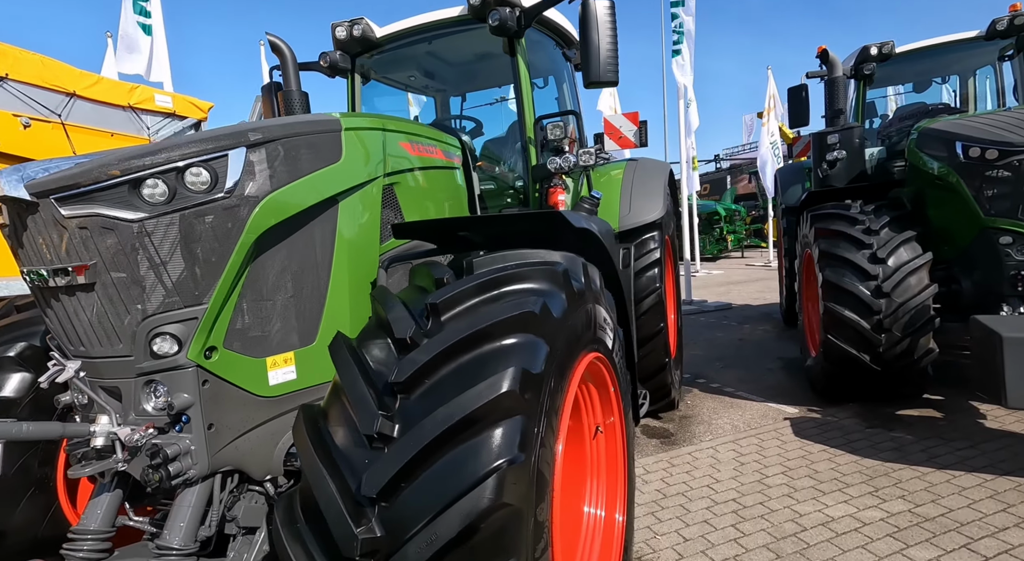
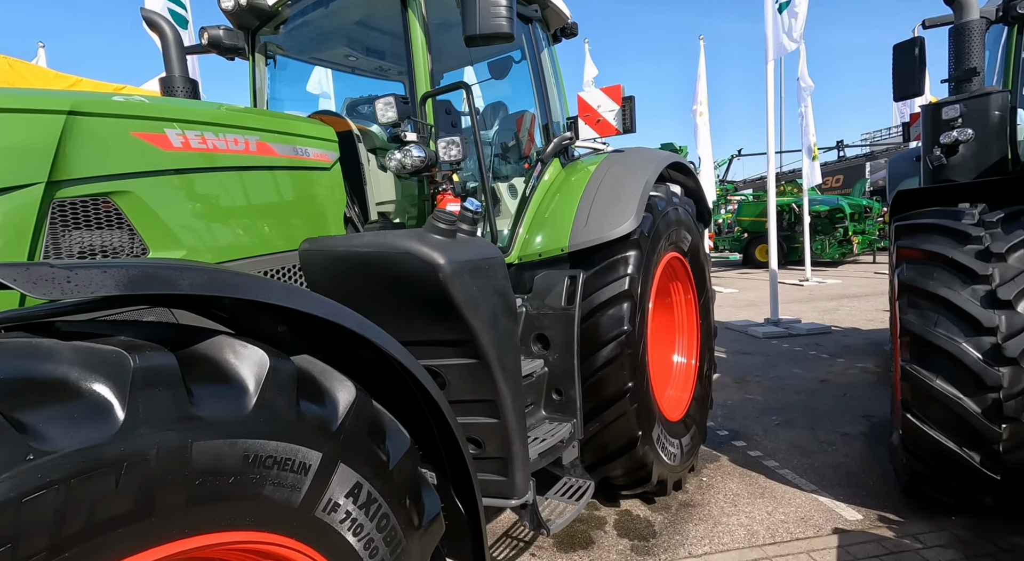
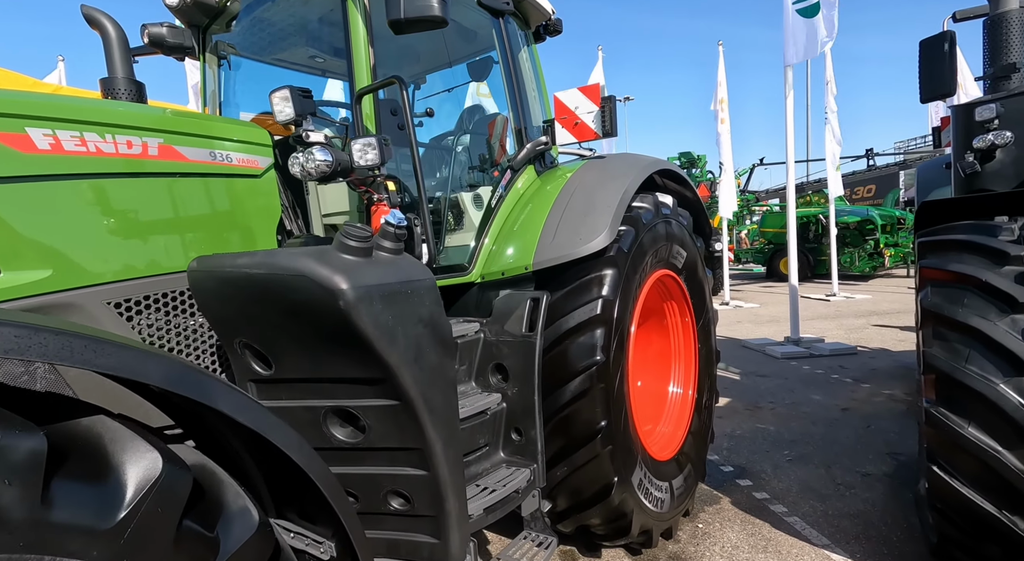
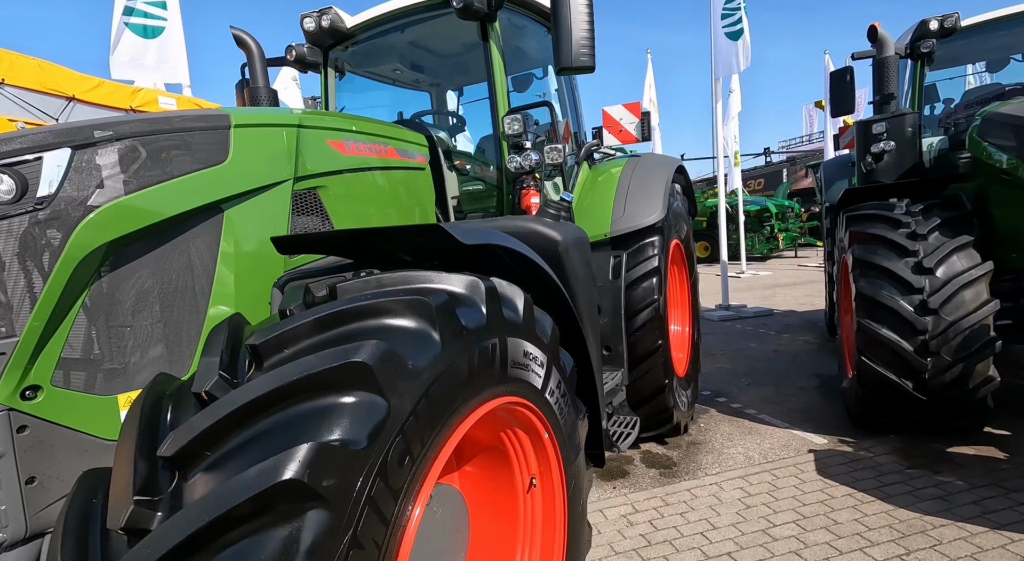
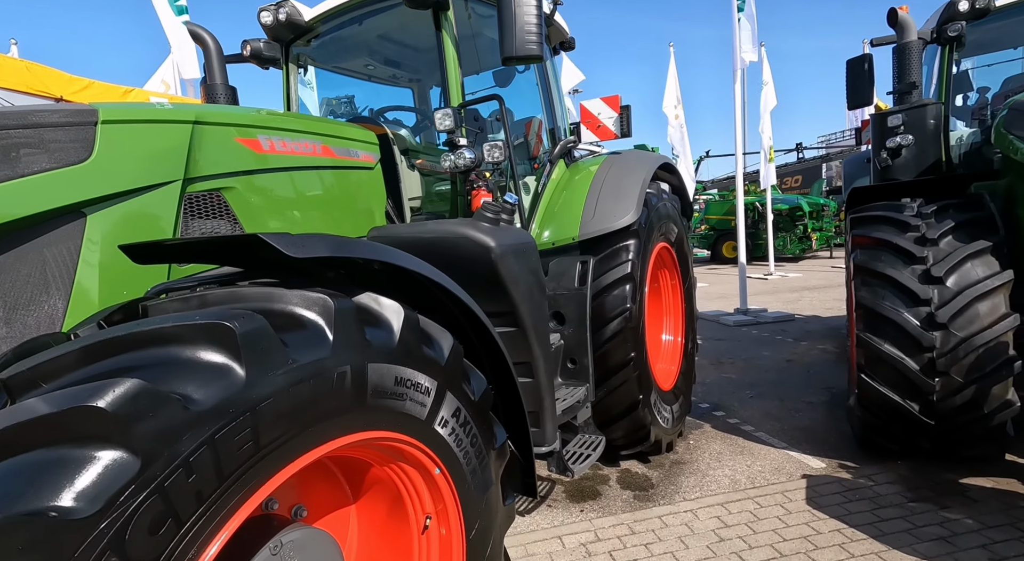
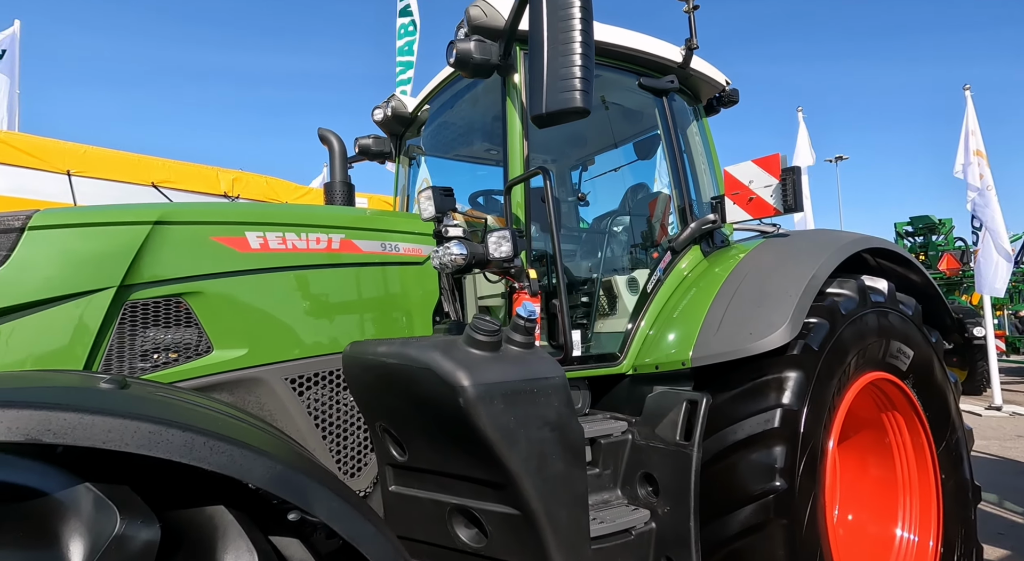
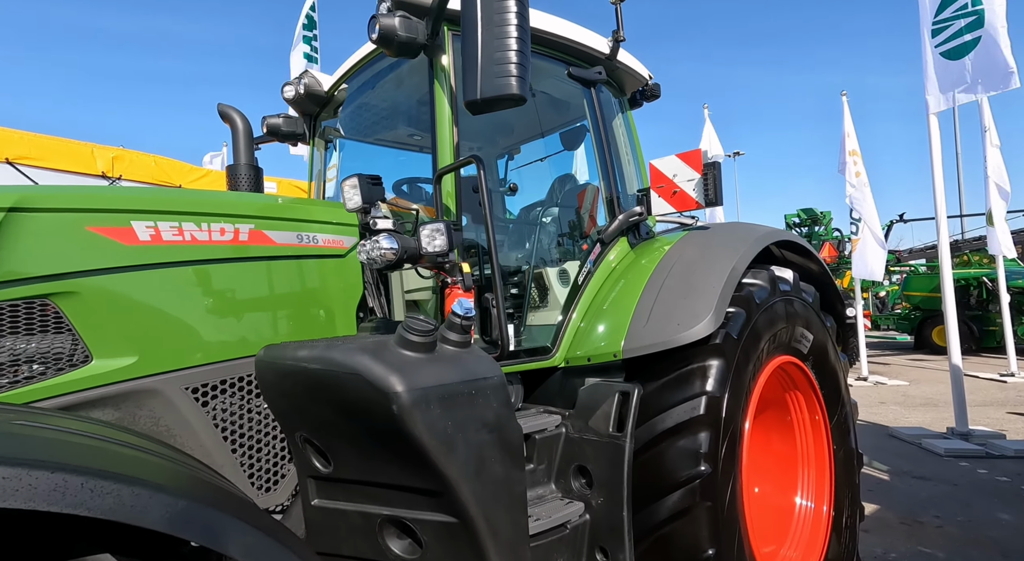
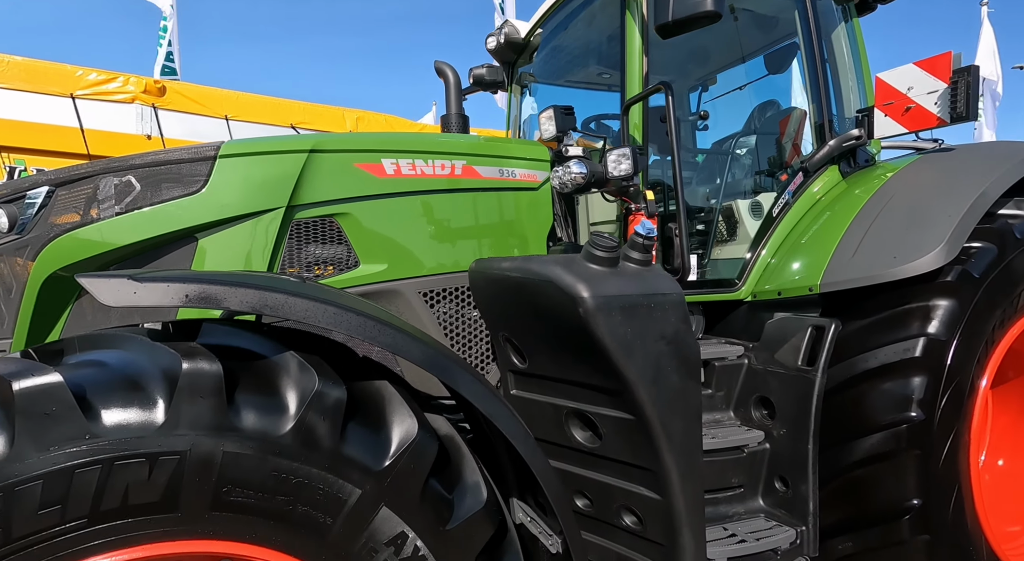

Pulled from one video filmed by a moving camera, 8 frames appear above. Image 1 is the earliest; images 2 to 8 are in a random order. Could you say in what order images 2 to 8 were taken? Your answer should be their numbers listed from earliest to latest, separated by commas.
4, 5, 2, 3, 7, 6, 8
